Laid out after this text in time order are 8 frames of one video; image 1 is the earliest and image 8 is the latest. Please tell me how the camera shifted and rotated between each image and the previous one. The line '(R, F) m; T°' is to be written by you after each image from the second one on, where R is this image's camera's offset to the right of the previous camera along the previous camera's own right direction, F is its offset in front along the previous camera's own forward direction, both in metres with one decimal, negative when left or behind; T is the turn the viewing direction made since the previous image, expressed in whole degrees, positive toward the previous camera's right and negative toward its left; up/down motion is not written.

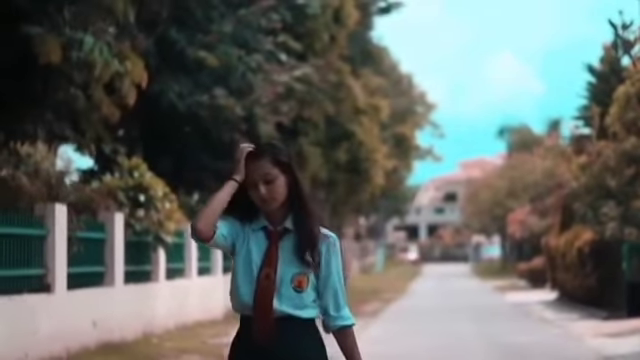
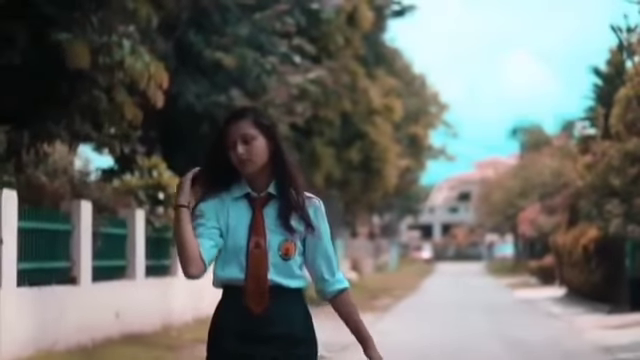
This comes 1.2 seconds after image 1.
(+0.1, -0.9) m; -1°
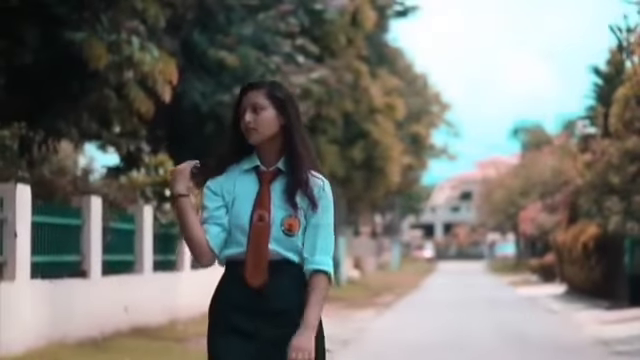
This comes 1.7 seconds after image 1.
(0.0, -0.4) m; 0°
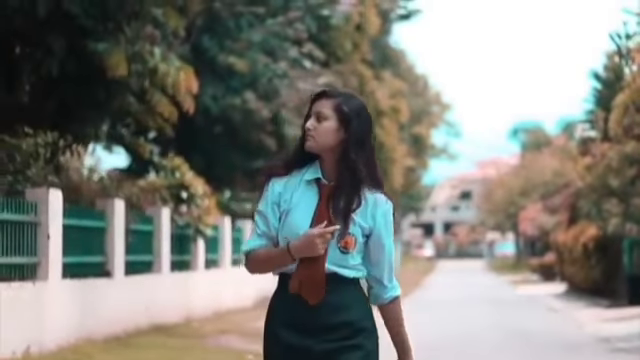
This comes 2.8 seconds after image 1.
(-0.2, -0.8) m; 0°
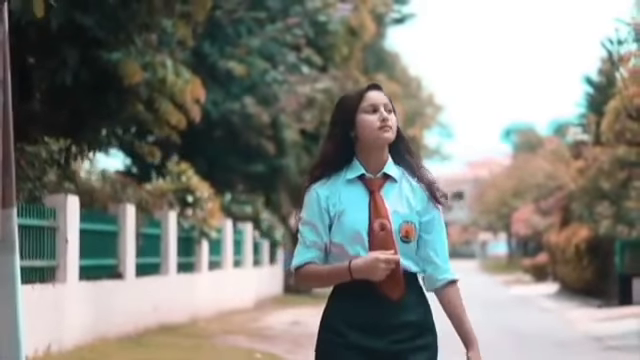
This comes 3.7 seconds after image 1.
(-0.2, -0.7) m; 0°
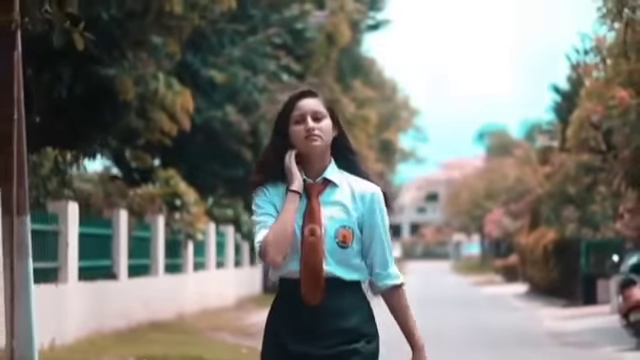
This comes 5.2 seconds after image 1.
(-0.1, -1.2) m; +1°
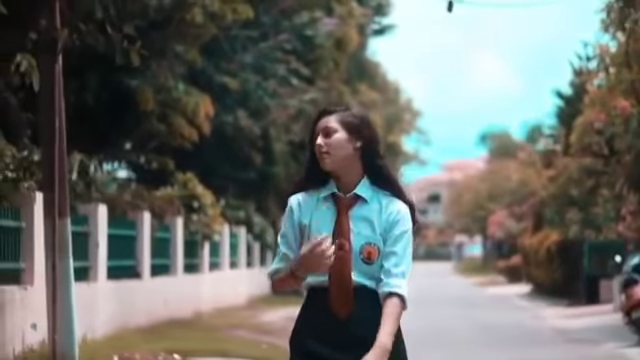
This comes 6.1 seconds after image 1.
(-0.2, -0.8) m; 0°
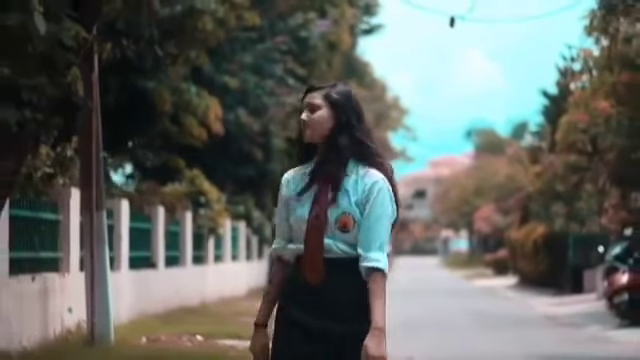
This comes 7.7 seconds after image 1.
(-0.3, -1.4) m; +1°
